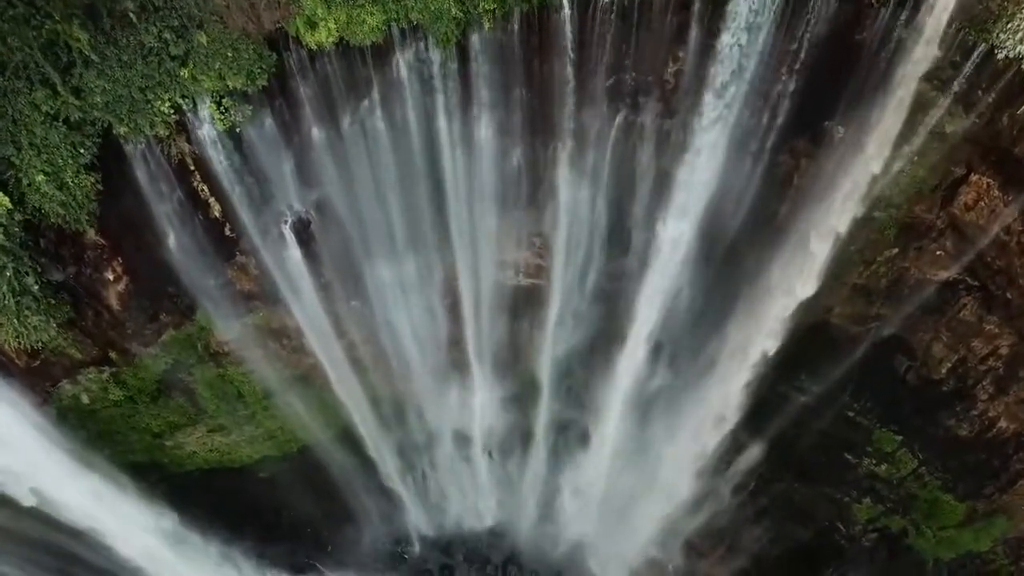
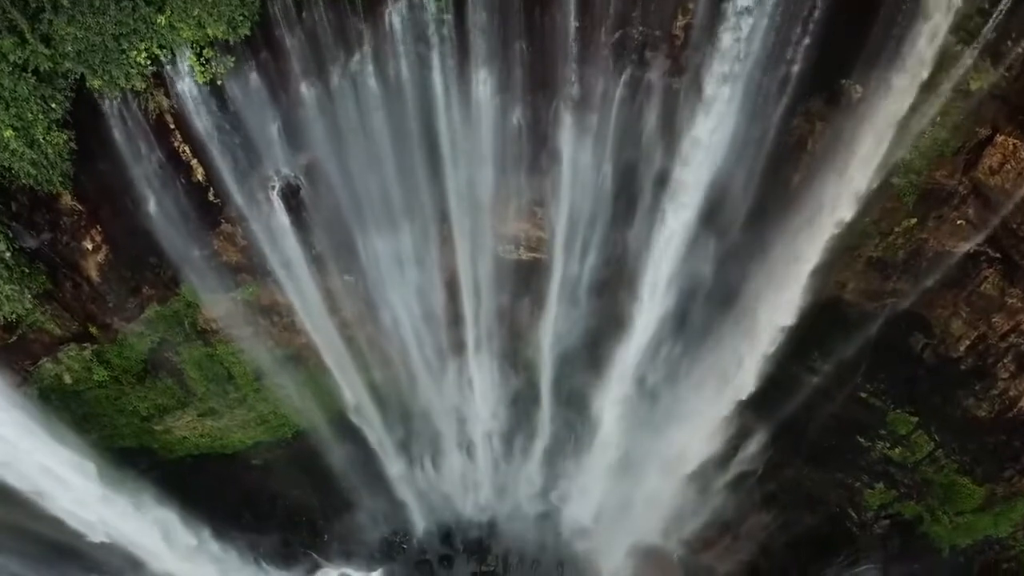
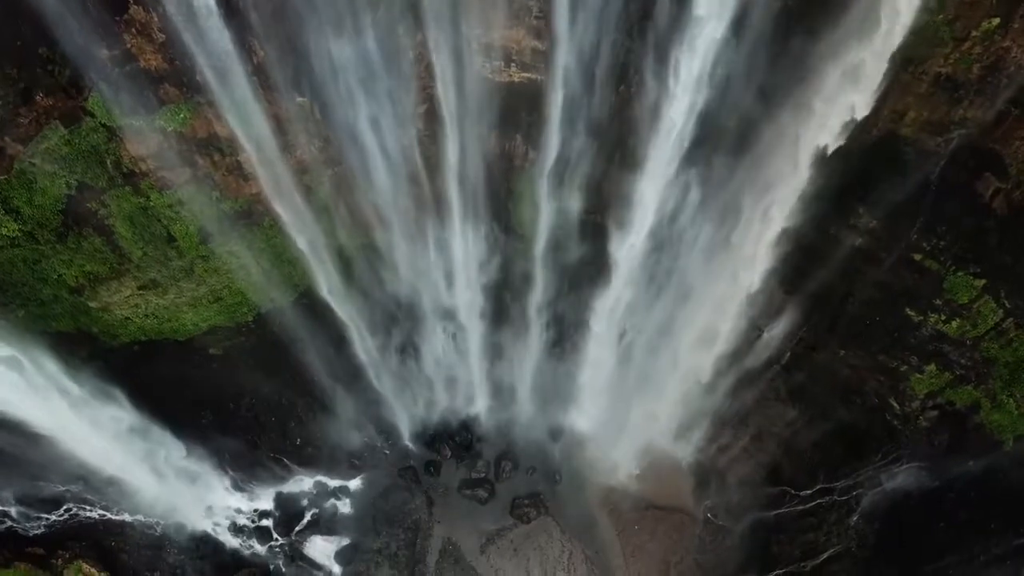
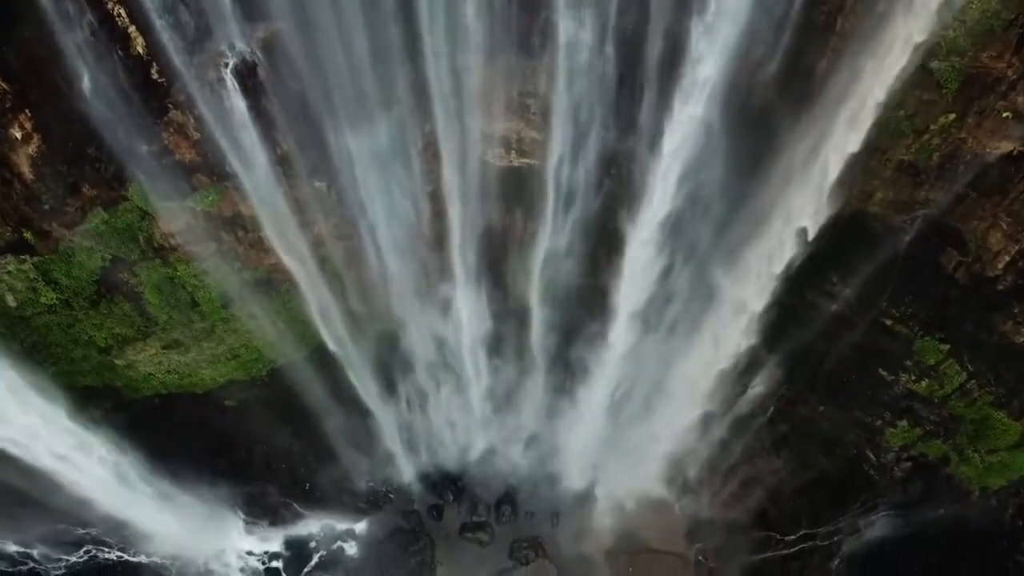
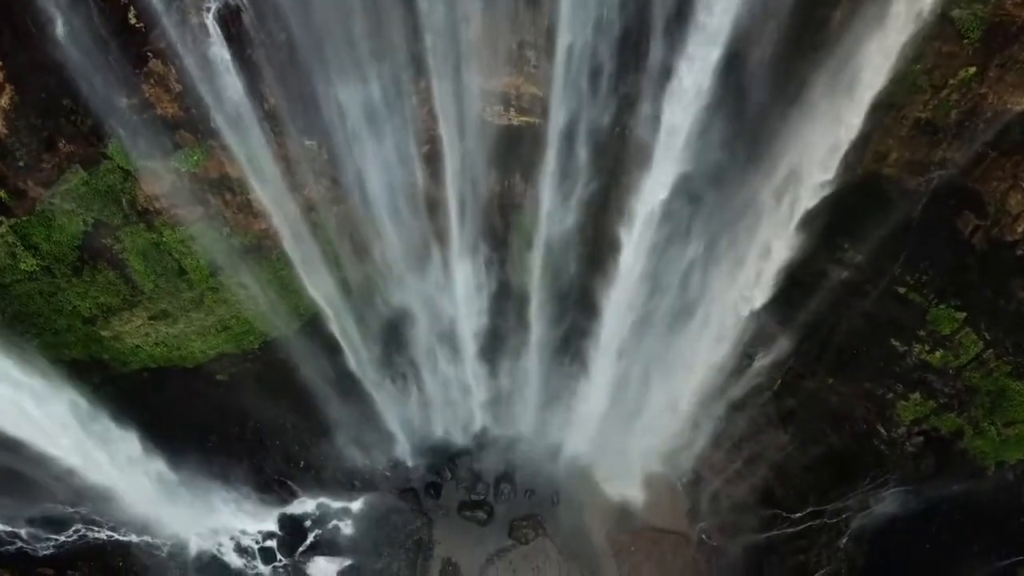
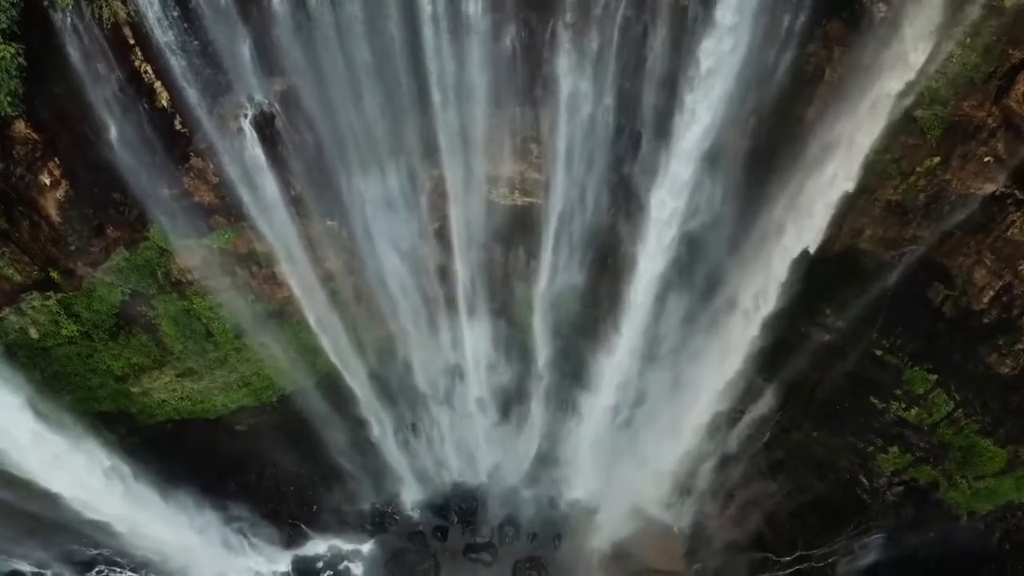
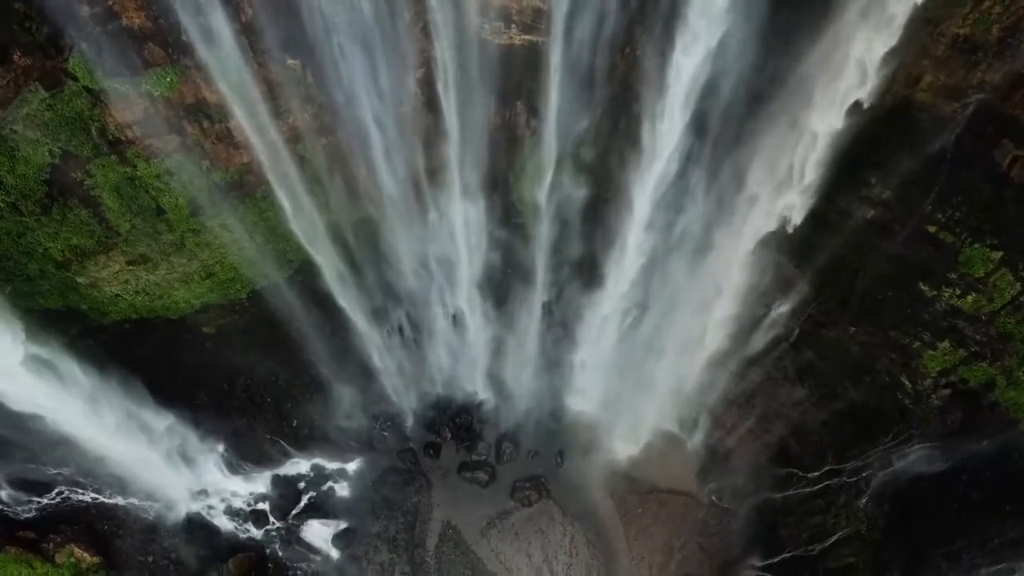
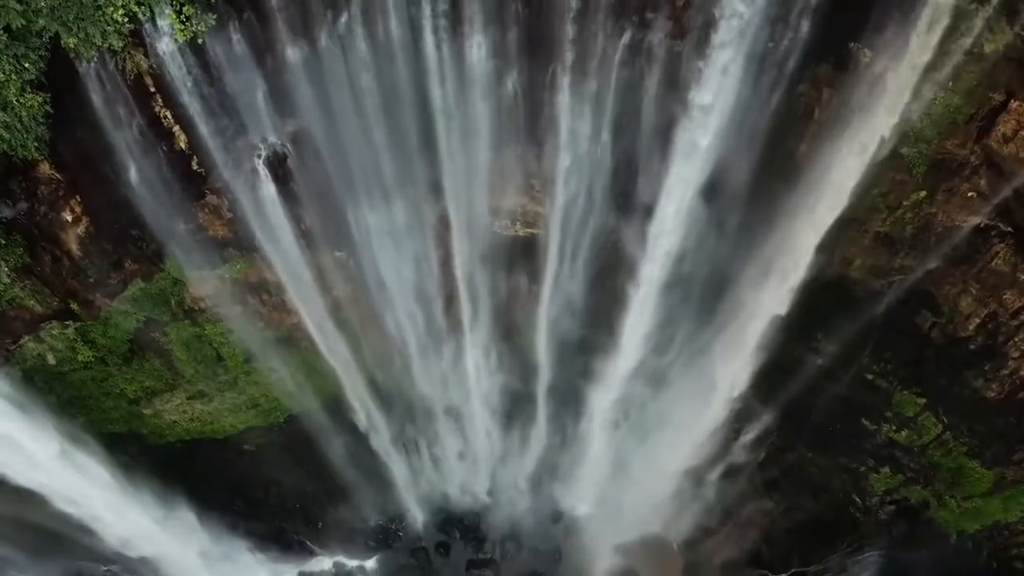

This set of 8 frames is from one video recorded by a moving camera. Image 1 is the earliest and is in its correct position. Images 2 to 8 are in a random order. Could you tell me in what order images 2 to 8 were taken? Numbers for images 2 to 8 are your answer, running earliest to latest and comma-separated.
2, 8, 6, 4, 5, 3, 7
